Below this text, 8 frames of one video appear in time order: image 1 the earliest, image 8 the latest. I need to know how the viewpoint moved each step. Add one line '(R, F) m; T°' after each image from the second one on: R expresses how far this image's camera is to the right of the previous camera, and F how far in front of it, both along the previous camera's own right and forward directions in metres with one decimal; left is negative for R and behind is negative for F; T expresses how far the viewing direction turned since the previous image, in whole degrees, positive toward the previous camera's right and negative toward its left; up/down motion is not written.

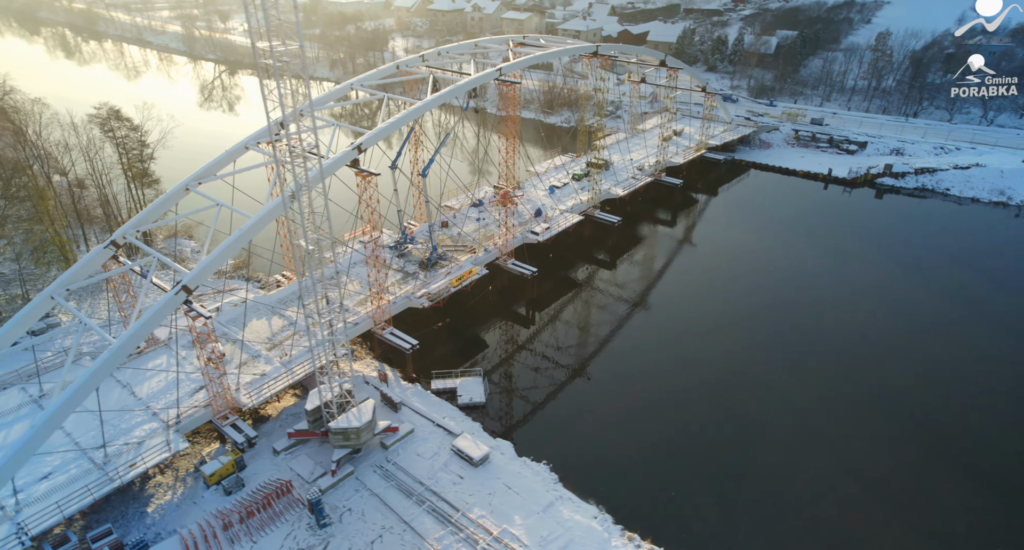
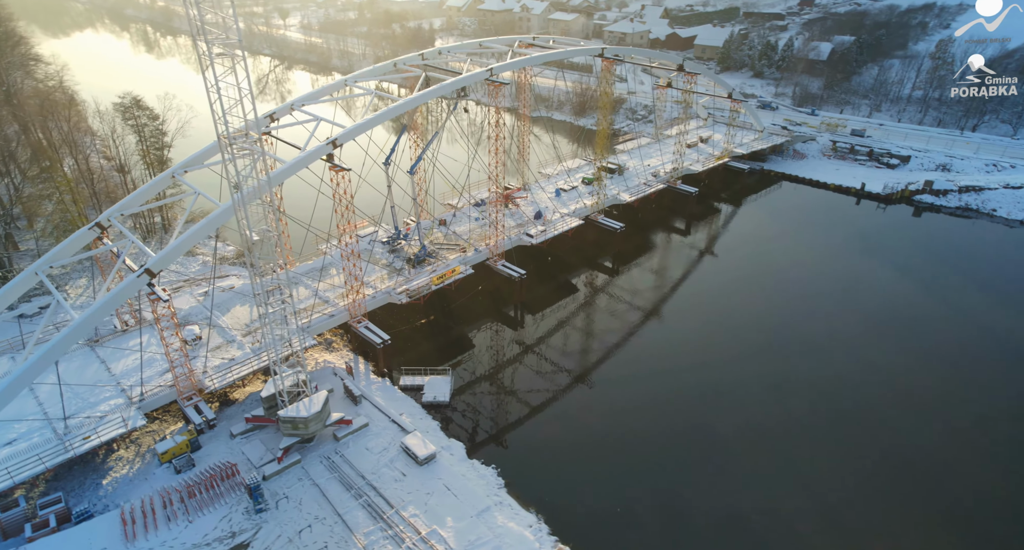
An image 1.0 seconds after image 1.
(+3.5, +0.4) m; -5°
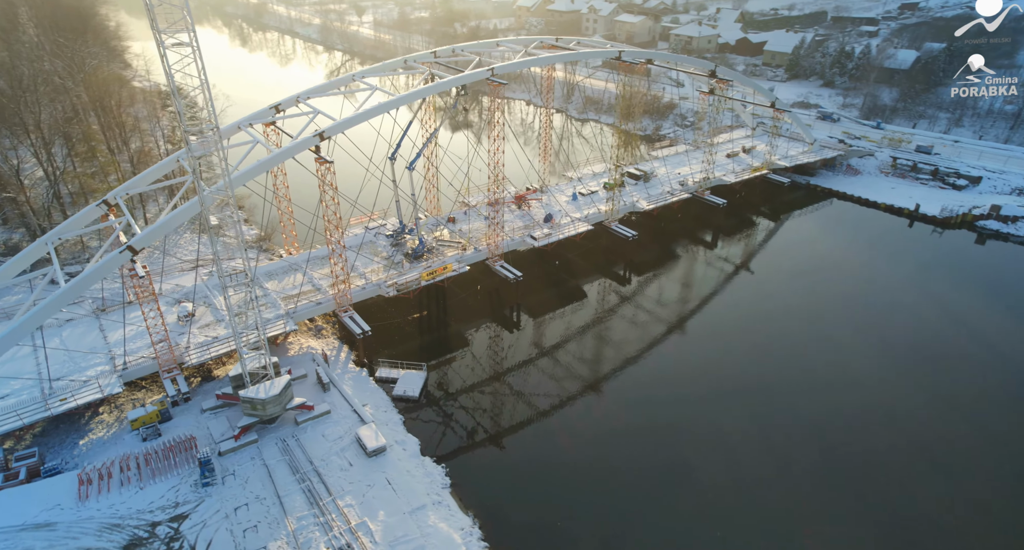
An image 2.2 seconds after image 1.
(+3.9, +0.5) m; -7°
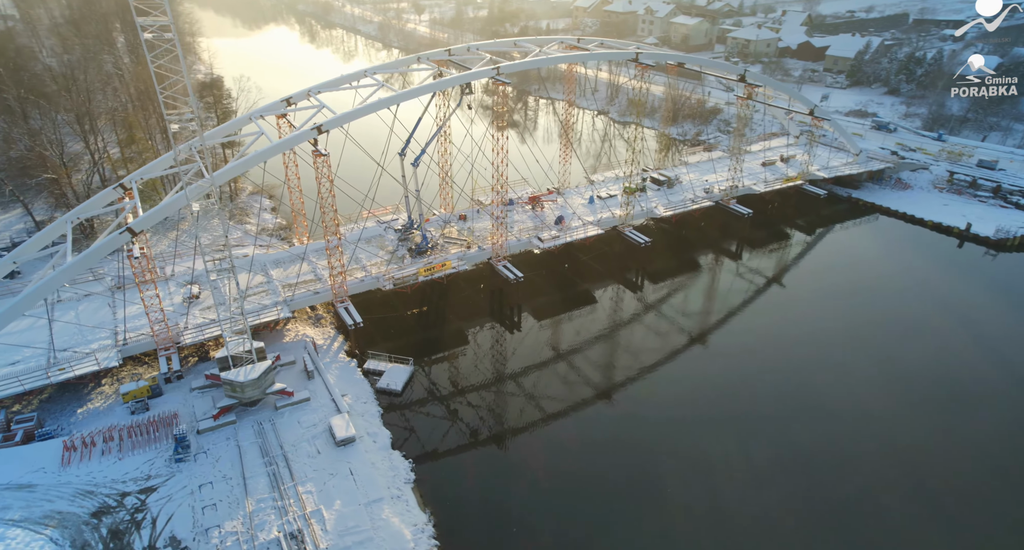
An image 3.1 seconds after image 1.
(+2.9, +0.4) m; -5°
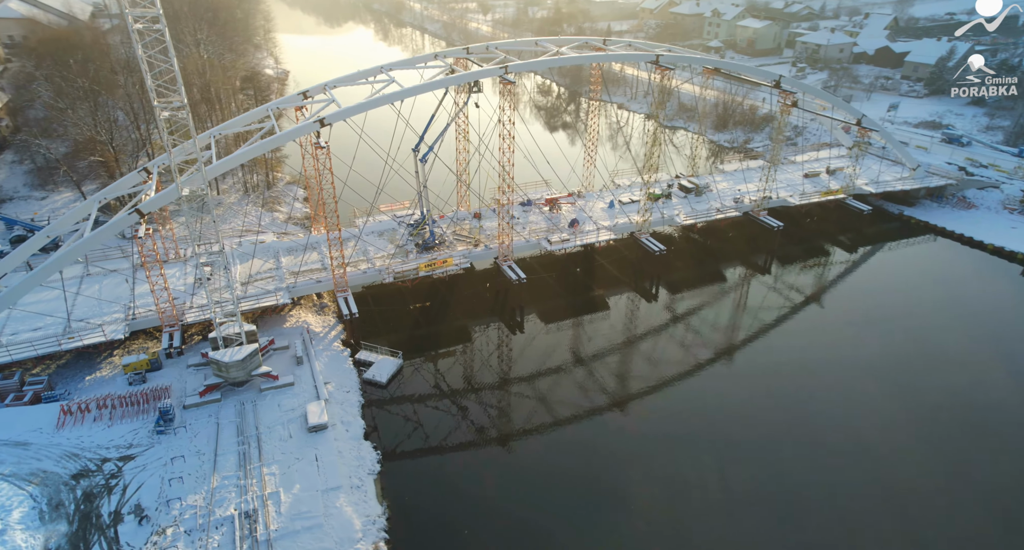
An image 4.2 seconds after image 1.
(+3.2, +0.4) m; -6°
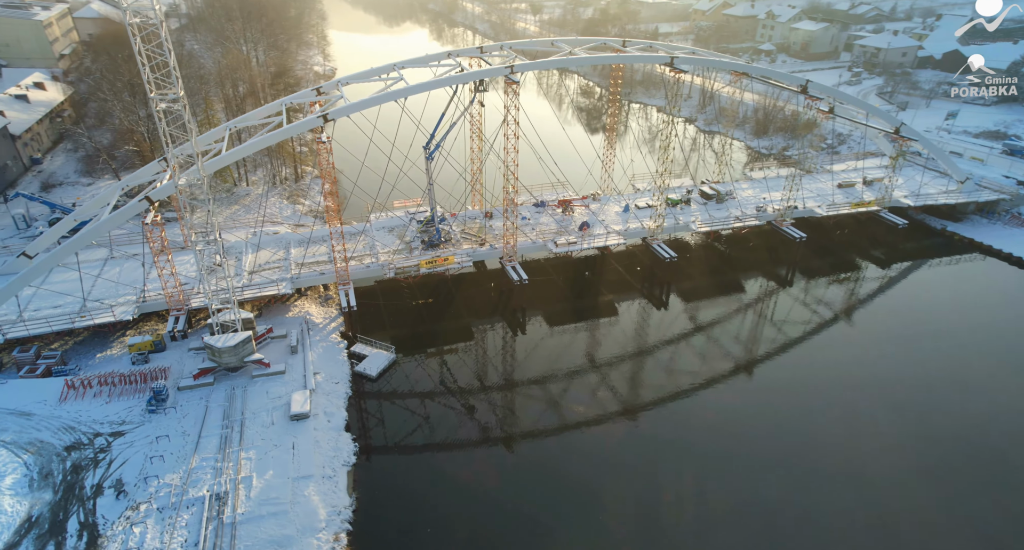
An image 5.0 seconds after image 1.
(+2.5, +0.3) m; -5°
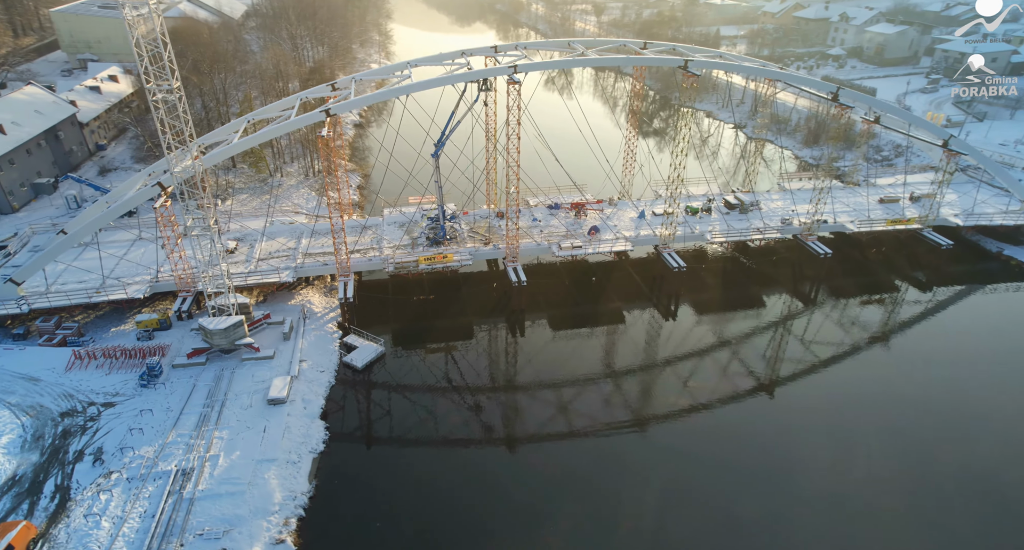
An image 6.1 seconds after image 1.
(+3.3, +0.4) m; -6°
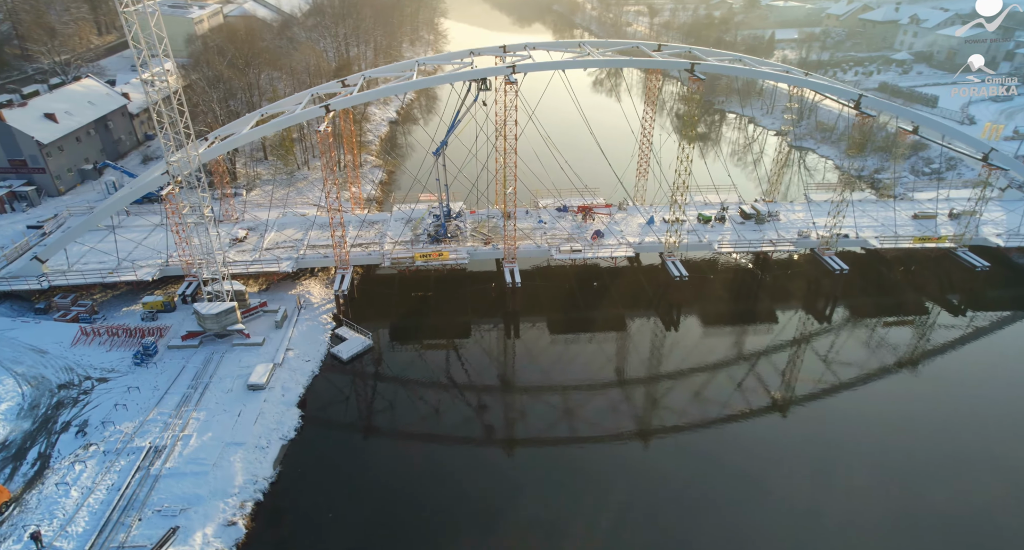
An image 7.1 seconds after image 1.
(+3.1, +0.4) m; -5°
